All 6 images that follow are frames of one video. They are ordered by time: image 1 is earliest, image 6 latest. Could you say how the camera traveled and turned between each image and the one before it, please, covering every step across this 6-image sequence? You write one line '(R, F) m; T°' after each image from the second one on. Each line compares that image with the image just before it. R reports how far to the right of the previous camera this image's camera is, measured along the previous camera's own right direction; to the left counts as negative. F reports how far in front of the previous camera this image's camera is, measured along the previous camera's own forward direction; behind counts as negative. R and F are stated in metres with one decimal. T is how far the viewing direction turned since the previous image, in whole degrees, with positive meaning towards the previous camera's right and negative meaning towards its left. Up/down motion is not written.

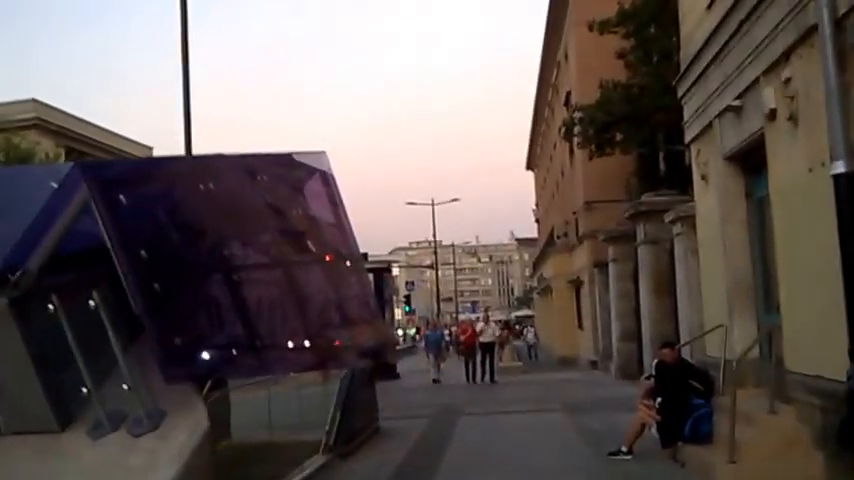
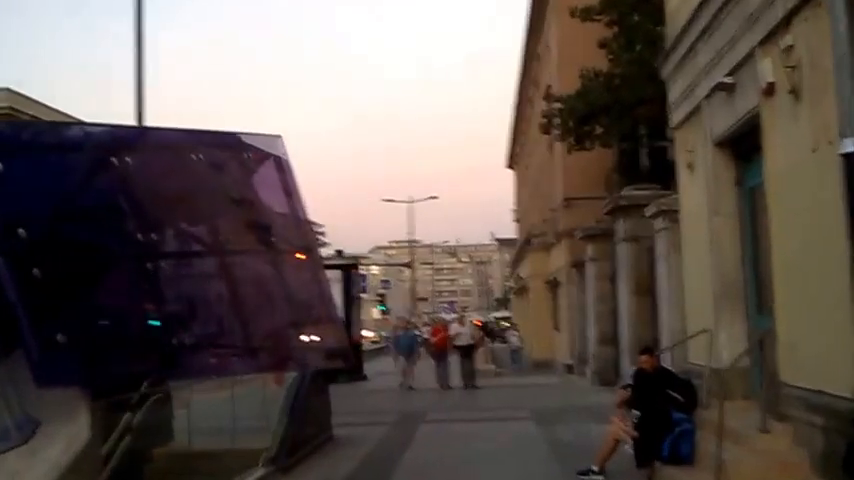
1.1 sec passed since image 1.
(+0.3, +1.4) m; +1°
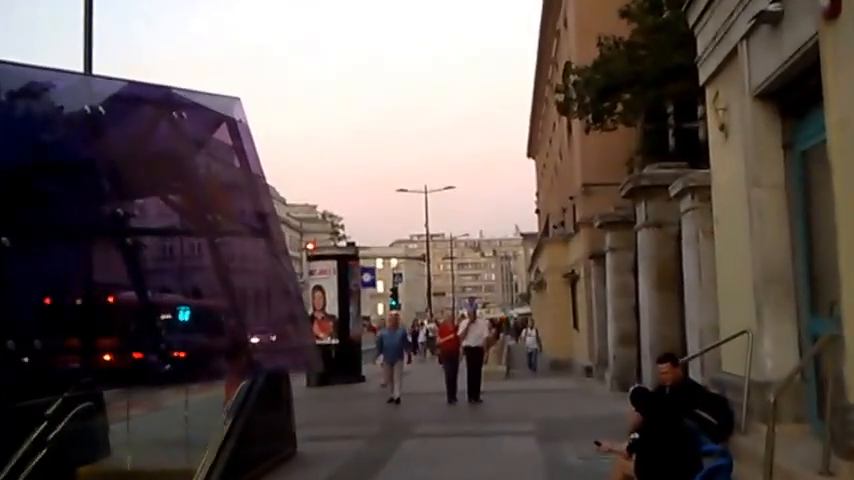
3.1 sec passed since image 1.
(+0.5, +2.3) m; -1°
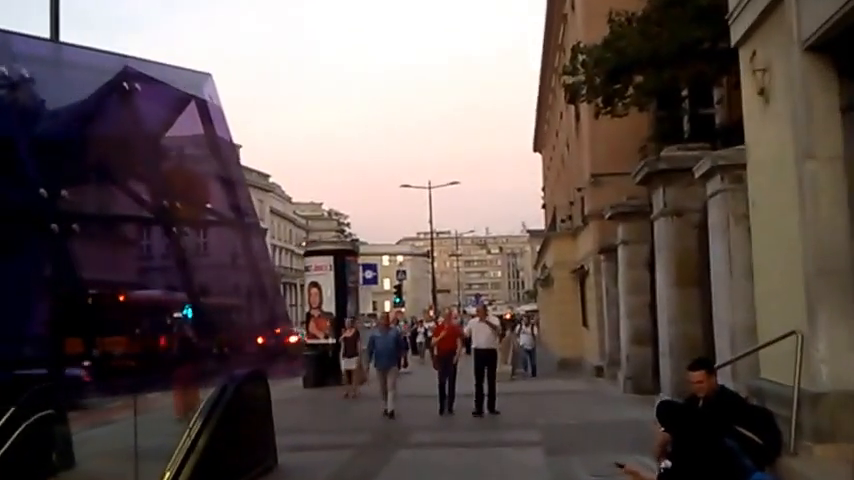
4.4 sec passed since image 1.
(+0.1, +1.4) m; 0°
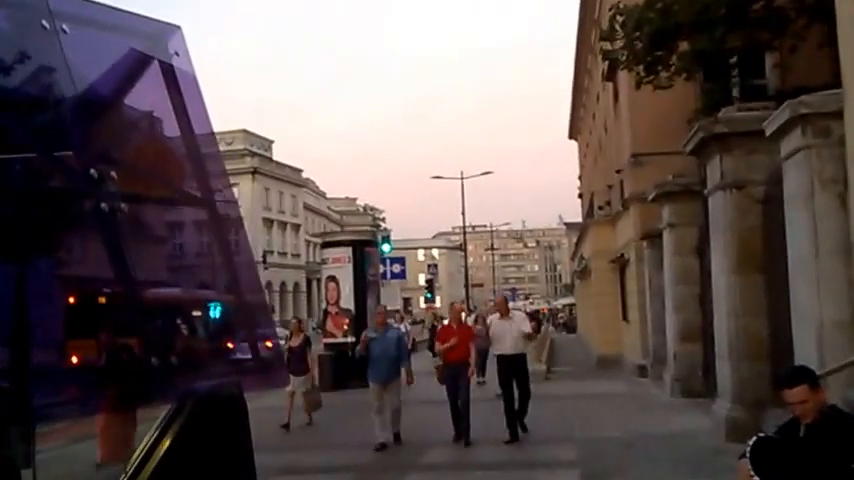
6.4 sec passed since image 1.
(+0.3, +2.1) m; -2°
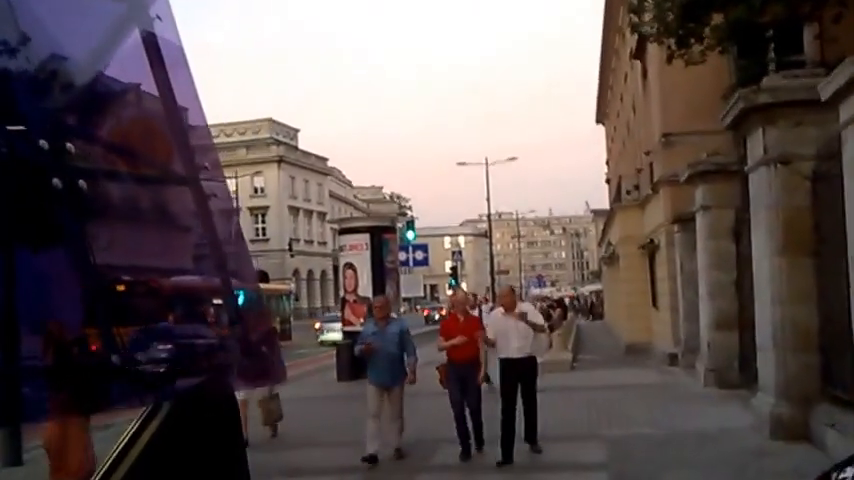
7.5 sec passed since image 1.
(+0.1, +0.9) m; -1°
